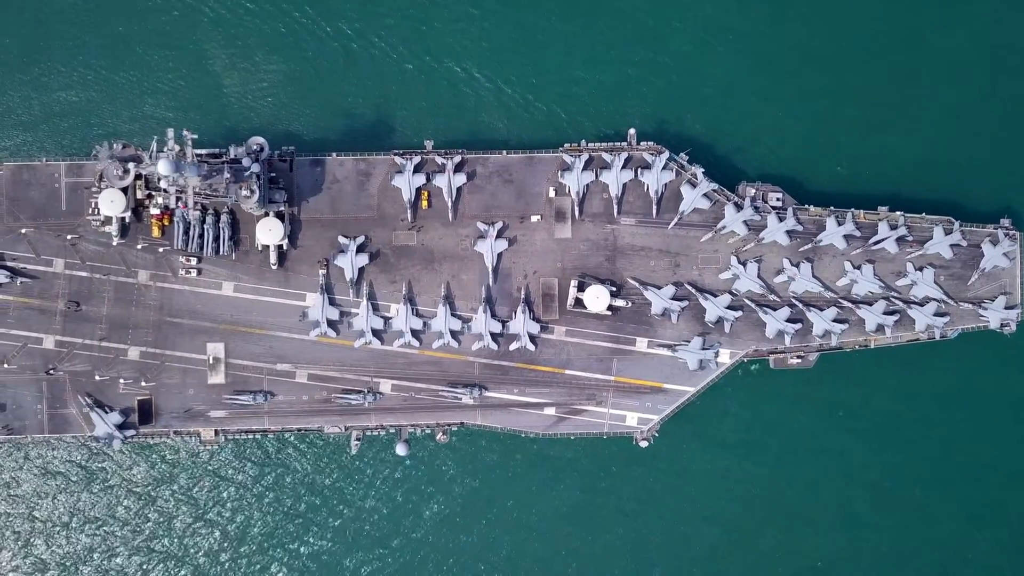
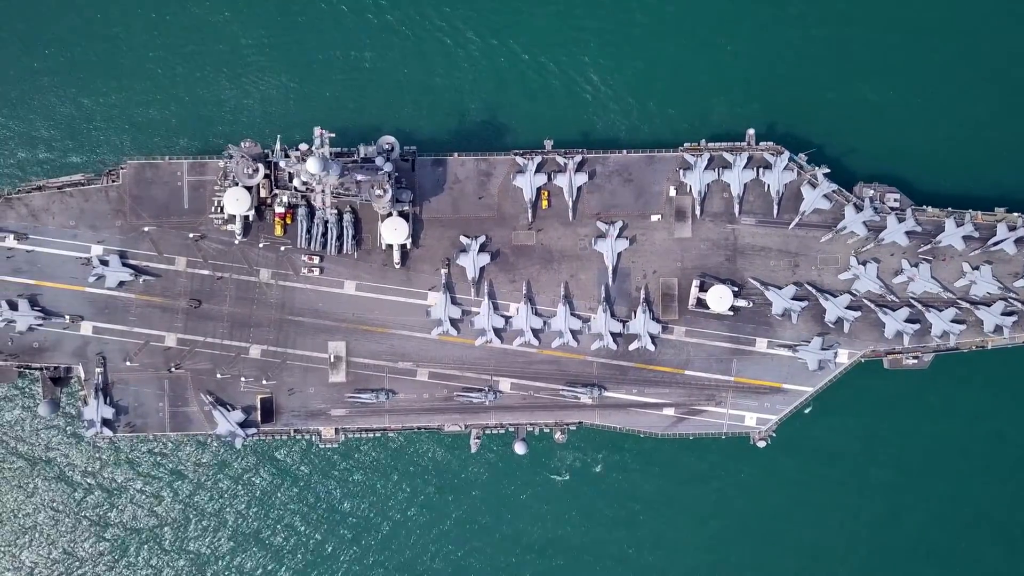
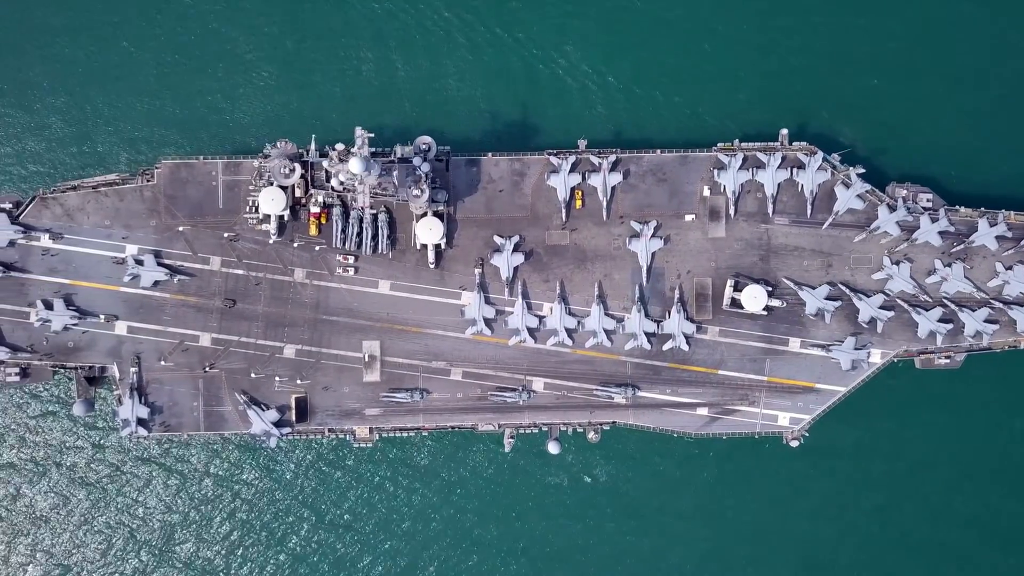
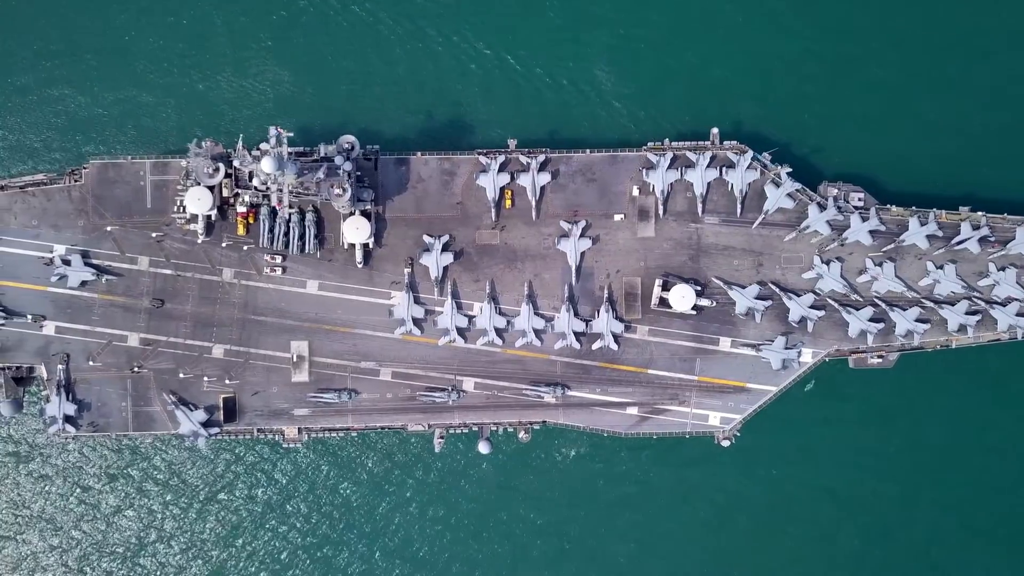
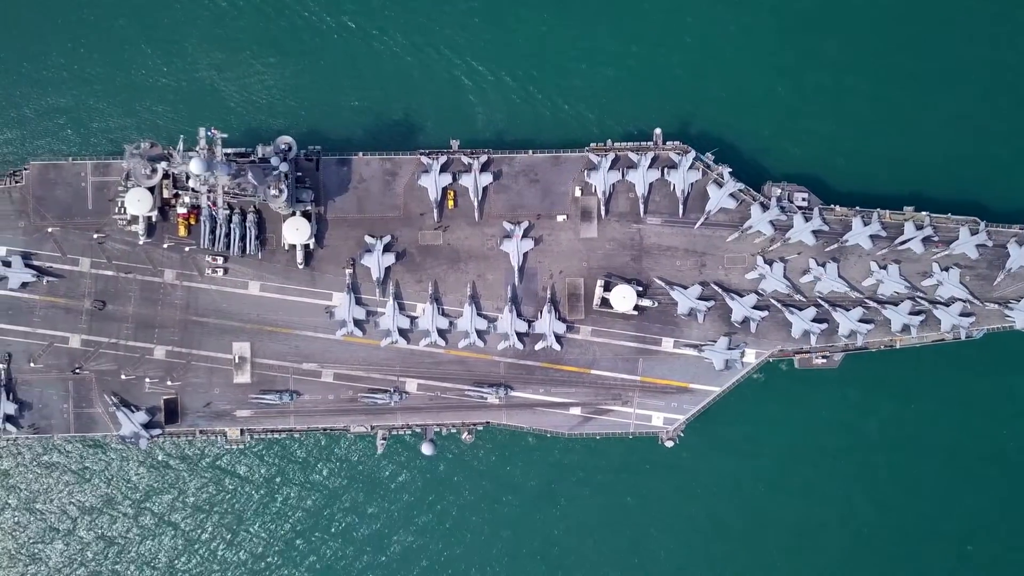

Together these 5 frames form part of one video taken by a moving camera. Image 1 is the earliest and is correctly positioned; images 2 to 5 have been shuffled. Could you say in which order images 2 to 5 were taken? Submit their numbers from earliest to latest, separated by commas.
5, 4, 2, 3
